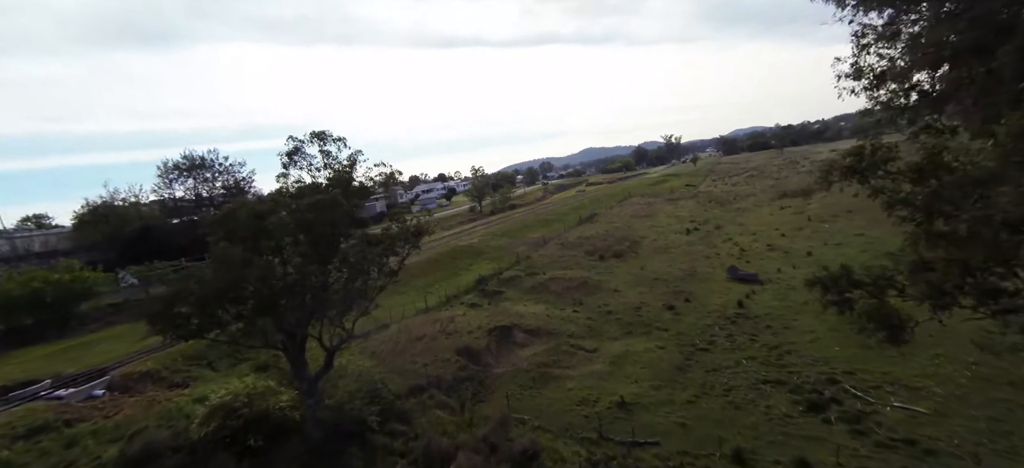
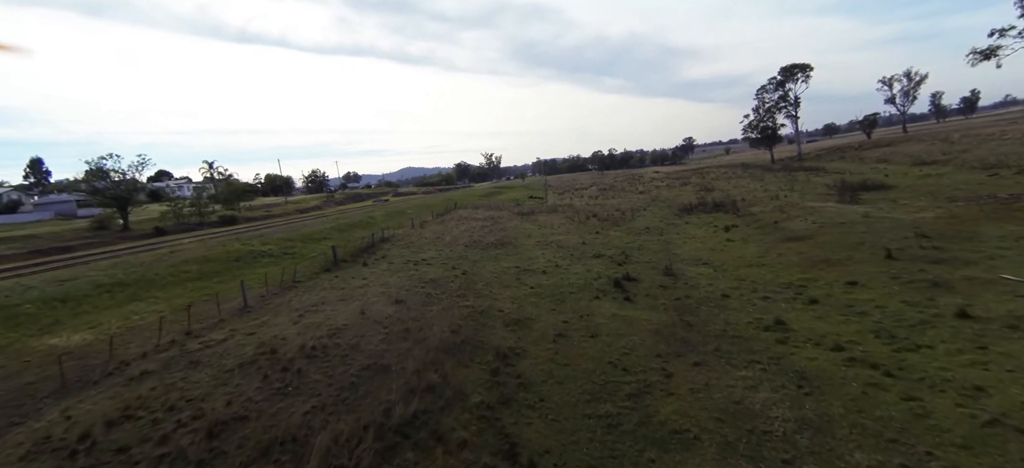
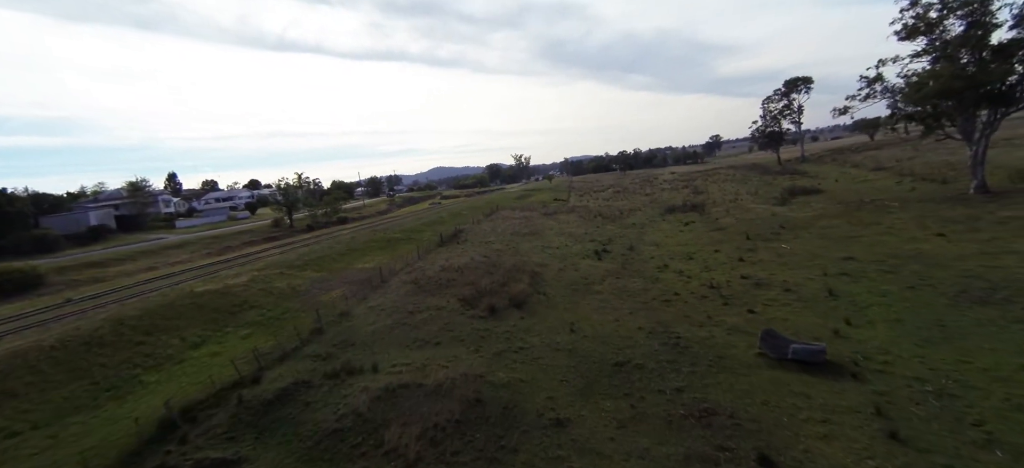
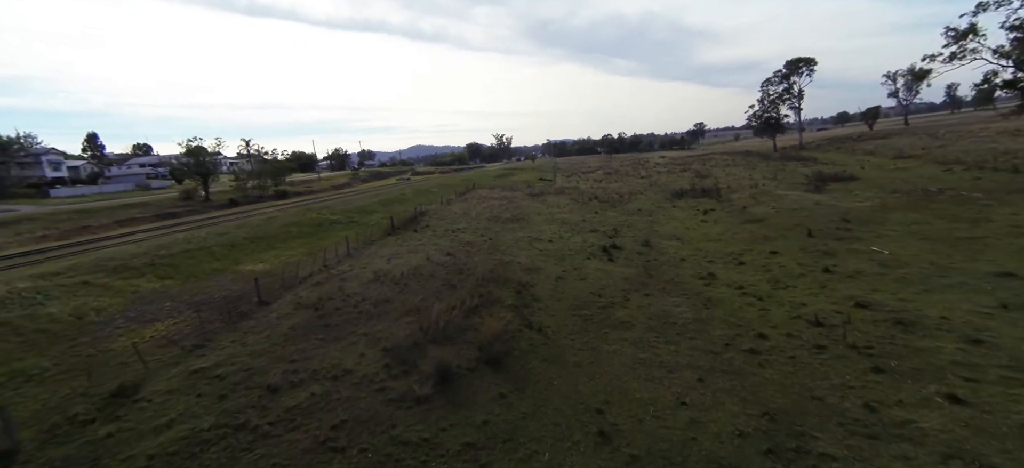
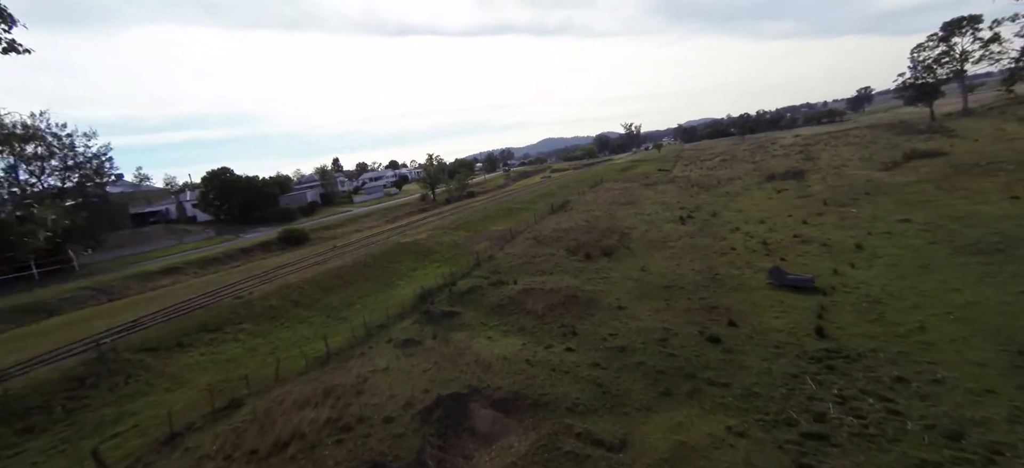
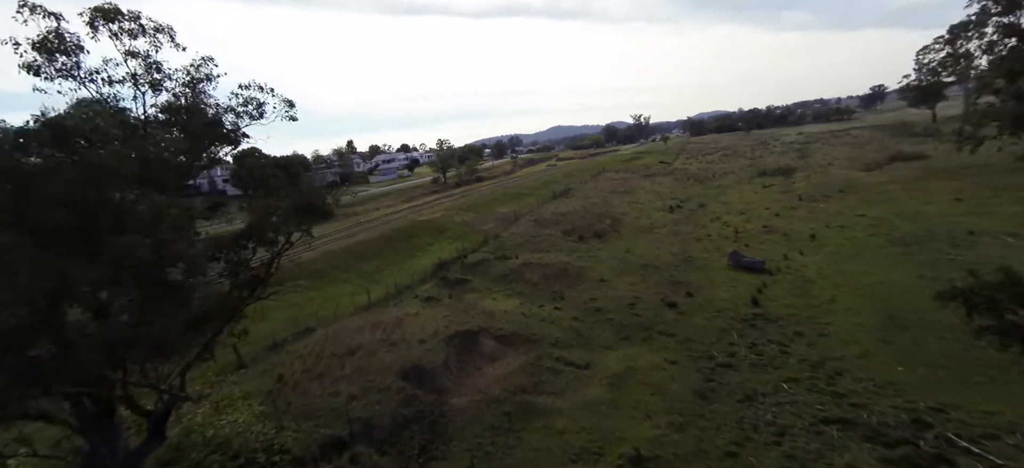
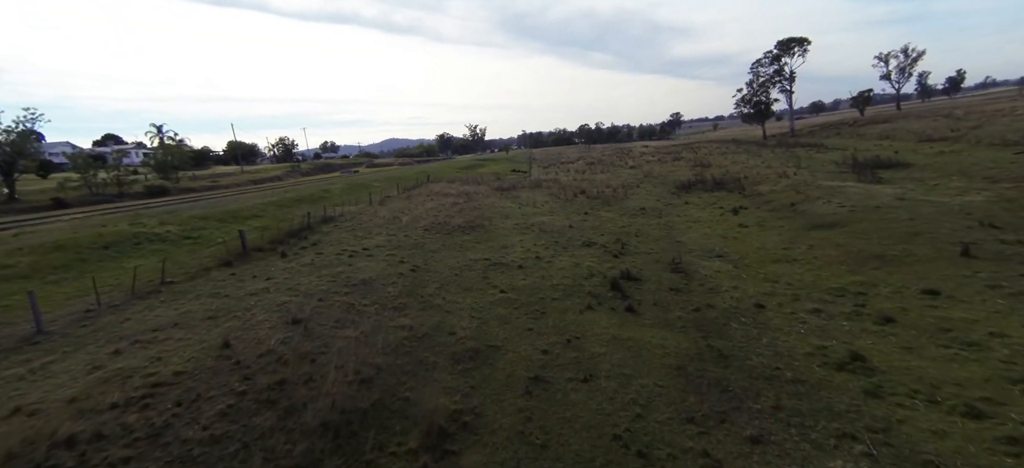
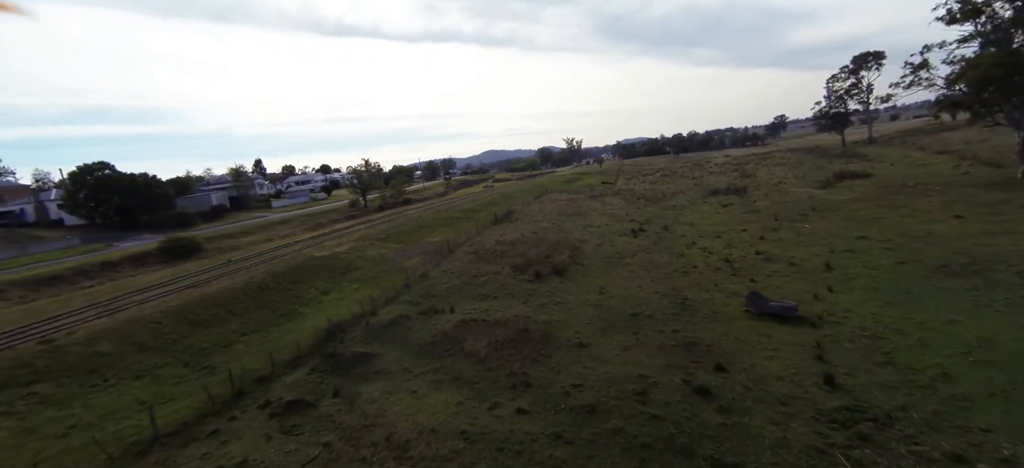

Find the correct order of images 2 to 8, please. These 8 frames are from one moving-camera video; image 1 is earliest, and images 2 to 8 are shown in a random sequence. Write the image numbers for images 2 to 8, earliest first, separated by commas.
6, 5, 8, 3, 4, 2, 7
